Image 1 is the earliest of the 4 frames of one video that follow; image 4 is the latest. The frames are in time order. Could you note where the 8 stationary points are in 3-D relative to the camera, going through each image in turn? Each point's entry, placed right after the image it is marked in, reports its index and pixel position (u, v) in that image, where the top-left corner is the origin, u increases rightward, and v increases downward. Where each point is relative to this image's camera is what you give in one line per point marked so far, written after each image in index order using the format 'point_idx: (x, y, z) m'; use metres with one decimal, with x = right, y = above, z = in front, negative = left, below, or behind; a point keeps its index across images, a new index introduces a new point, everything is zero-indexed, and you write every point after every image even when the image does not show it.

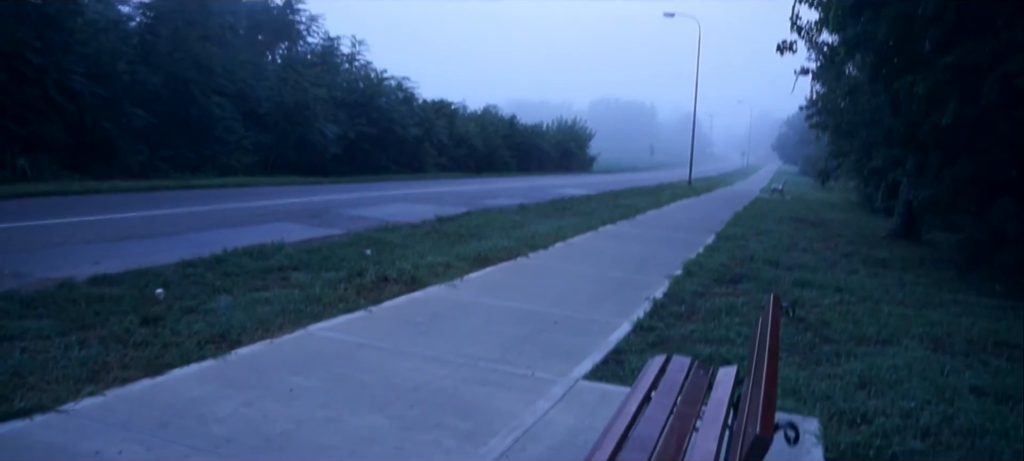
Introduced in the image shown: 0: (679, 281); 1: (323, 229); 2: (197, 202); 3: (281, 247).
0: (+2.8, -0.8, +15.9) m
1: (-3.5, 0.0, +17.6) m
2: (-6.3, +0.5, +19.1) m
3: (-4.1, -0.3, +16.9) m
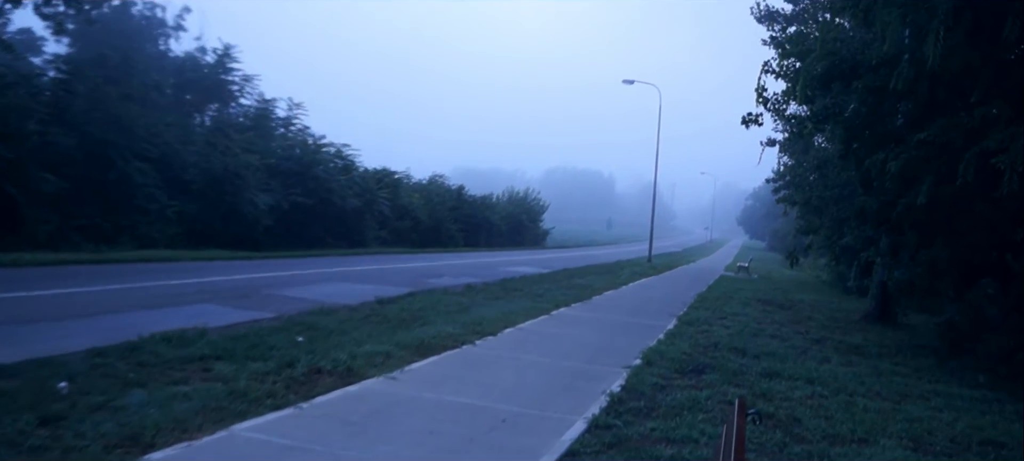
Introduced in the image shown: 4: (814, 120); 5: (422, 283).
0: (+1.9, -2.2, +14.6) m
1: (-4.4, -1.4, +16.1) m
2: (-7.2, -0.9, +17.5) m
3: (-4.9, -1.6, +15.3) m
4: (+5.1, +1.9, +16.3) m
5: (-1.9, -1.2, +19.9) m
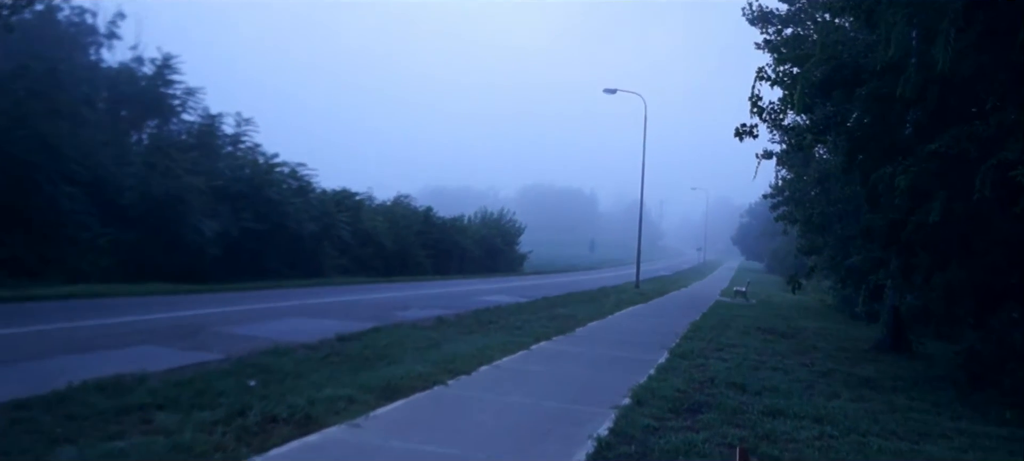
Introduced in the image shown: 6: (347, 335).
0: (+1.6, -2.5, +13.2) m
1: (-4.7, -1.8, +14.5) m
2: (-7.7, -1.4, +15.7) m
3: (-5.3, -2.1, +13.7) m
4: (+4.7, +1.6, +15.0) m
5: (-2.4, -1.6, +18.4) m
6: (-2.7, -1.7, +16.0) m
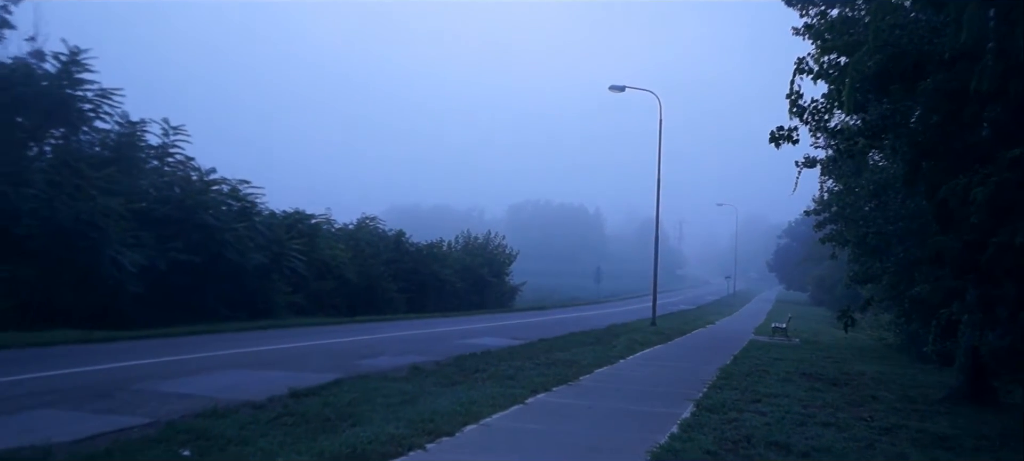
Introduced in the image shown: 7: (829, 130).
0: (+1.6, -2.9, +10.7) m
1: (-4.8, -2.3, +11.8) m
2: (-7.8, -1.9, +13.0) m
3: (-5.3, -2.6, +11.0) m
4: (+4.5, +1.3, +12.5) m
5: (-2.5, -2.0, +15.7) m
6: (-2.9, -2.1, +13.4) m
7: (+4.5, +1.5, +14.1) m
